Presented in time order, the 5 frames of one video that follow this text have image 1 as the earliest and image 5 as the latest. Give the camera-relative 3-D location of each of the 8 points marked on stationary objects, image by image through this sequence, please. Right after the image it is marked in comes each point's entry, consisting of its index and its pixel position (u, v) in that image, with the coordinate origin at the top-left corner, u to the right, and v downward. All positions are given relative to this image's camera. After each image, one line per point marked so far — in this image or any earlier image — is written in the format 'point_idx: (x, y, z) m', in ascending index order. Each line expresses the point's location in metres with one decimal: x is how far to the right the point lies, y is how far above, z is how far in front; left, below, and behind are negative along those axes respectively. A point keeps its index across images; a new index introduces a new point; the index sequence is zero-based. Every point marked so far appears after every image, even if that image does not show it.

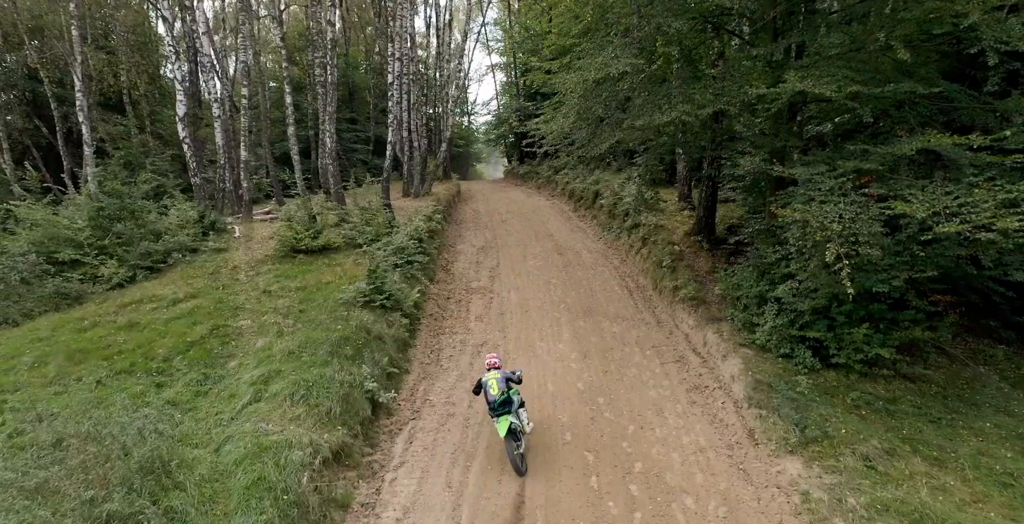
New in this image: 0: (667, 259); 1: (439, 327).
0: (+4.0, +0.1, +15.7) m
1: (-1.7, -1.6, +14.8) m
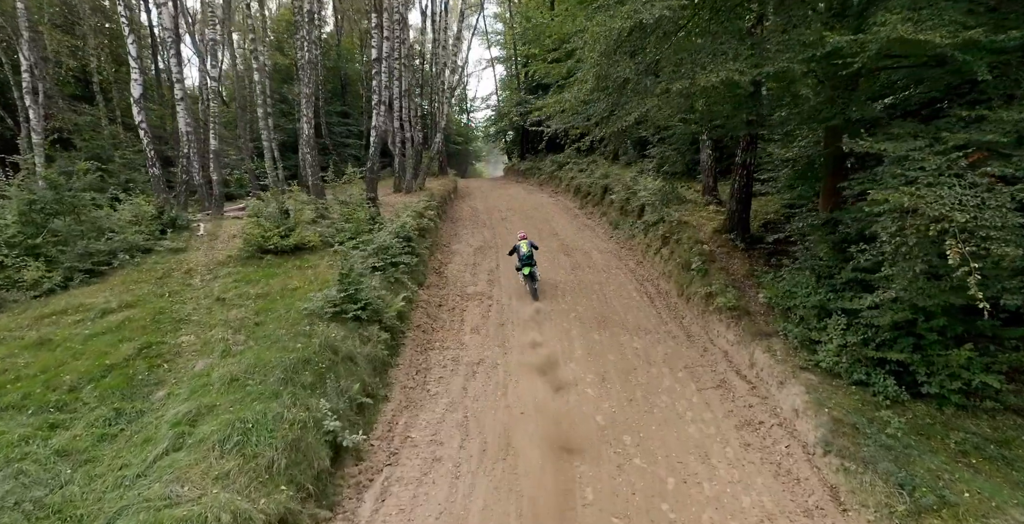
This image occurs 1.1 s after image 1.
0: (+4.0, +0.1, +13.4) m
1: (-1.7, -1.6, +12.4) m
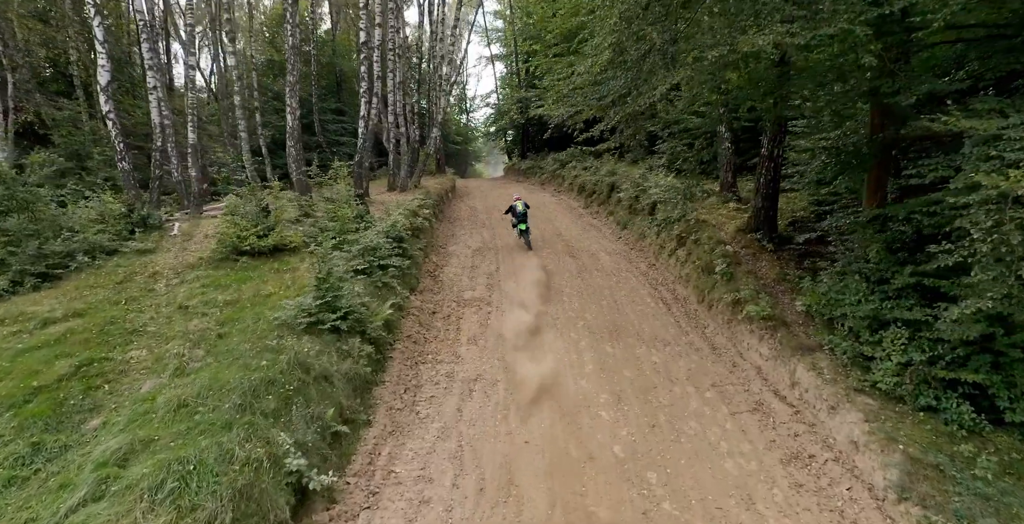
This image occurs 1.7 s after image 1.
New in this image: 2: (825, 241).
0: (+4.0, 0.0, +12.0) m
1: (-1.7, -1.7, +11.0) m
2: (+6.1, +0.4, +12.0) m
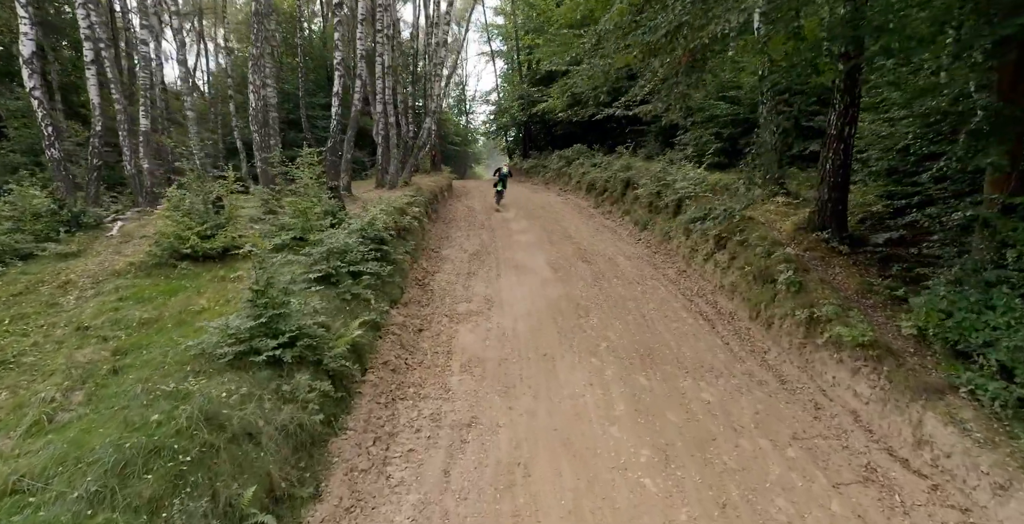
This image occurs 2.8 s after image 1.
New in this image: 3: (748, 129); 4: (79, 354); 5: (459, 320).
0: (+4.1, -0.1, +9.5) m
1: (-1.6, -1.7, +8.5) m
2: (+6.2, +0.3, +9.5) m
3: (+6.8, +3.8, +17.6) m
4: (-5.0, -1.1, +7.1) m
5: (-1.0, -1.0, +11.1) m
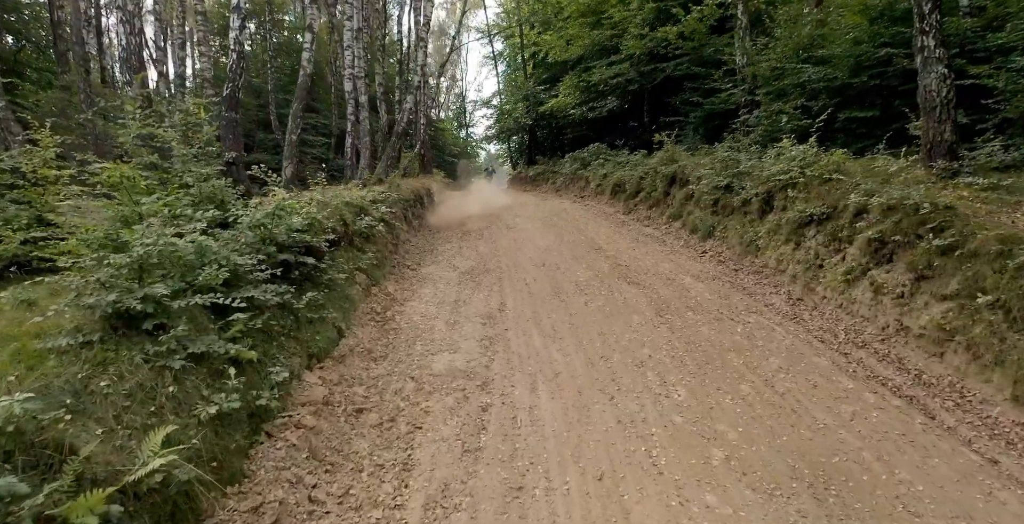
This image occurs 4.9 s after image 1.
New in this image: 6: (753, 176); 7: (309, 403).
0: (+4.3, -0.3, +4.5) m
1: (-1.5, -1.9, +3.4) m
2: (+6.4, +0.1, +4.5) m
3: (+7.0, +3.4, +12.7) m
4: (-4.8, -1.2, +2.1) m
5: (-0.8, -1.3, +6.1) m
6: (+4.3, +1.6, +11.0) m
7: (-1.8, -1.2, +5.3) m
